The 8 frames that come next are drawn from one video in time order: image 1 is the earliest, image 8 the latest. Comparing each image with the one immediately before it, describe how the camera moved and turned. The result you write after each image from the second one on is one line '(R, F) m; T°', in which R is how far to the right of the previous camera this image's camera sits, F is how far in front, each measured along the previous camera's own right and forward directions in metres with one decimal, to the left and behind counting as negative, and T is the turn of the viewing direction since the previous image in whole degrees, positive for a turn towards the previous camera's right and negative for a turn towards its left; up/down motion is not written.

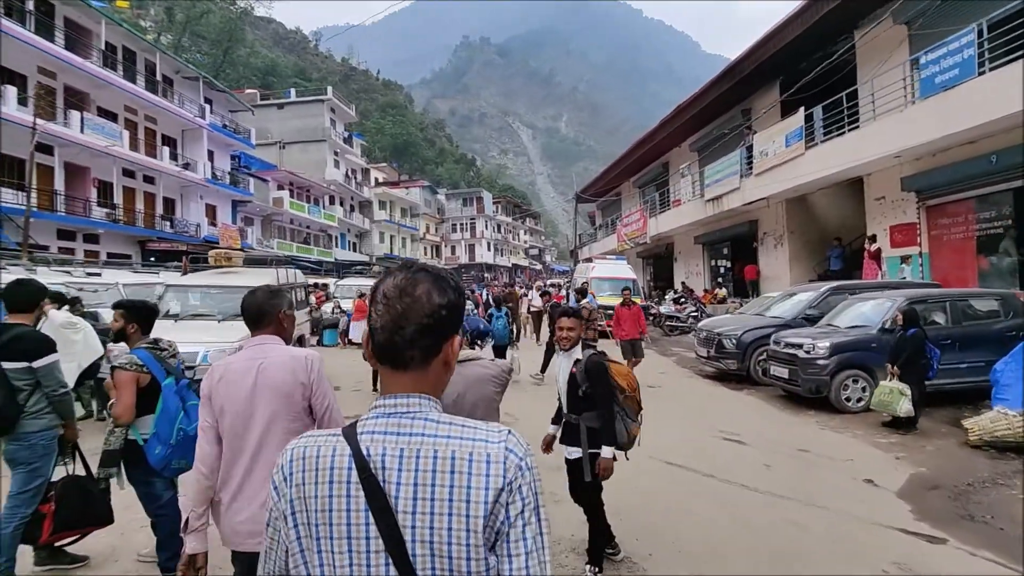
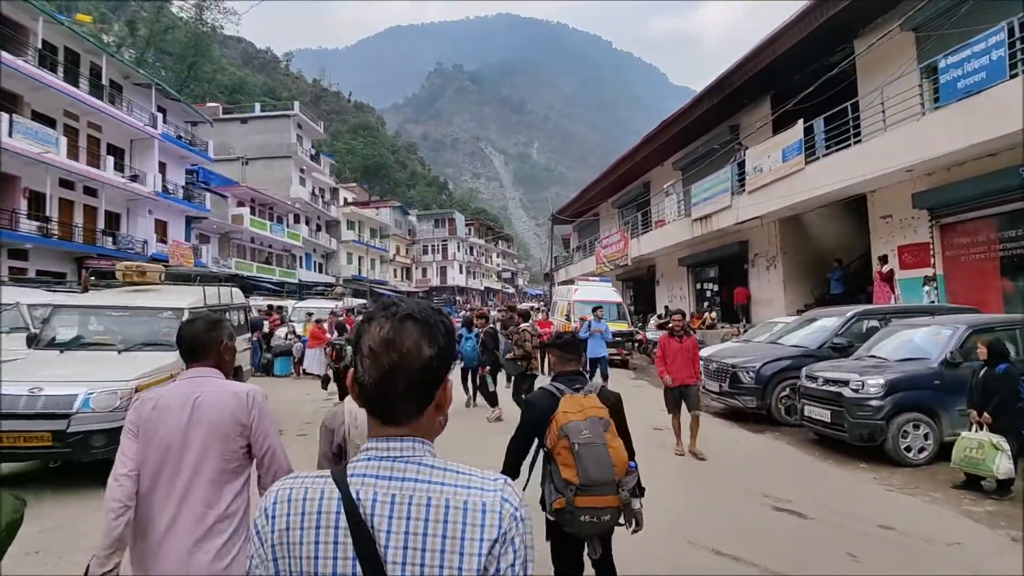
(-0.1, +1.3) m; +3°
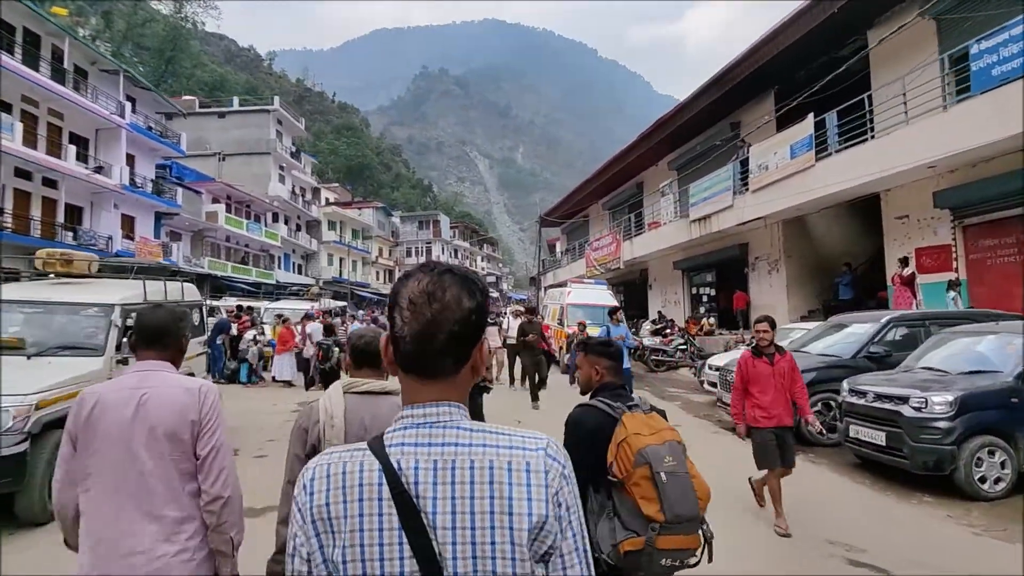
(-0.1, +0.9) m; +2°
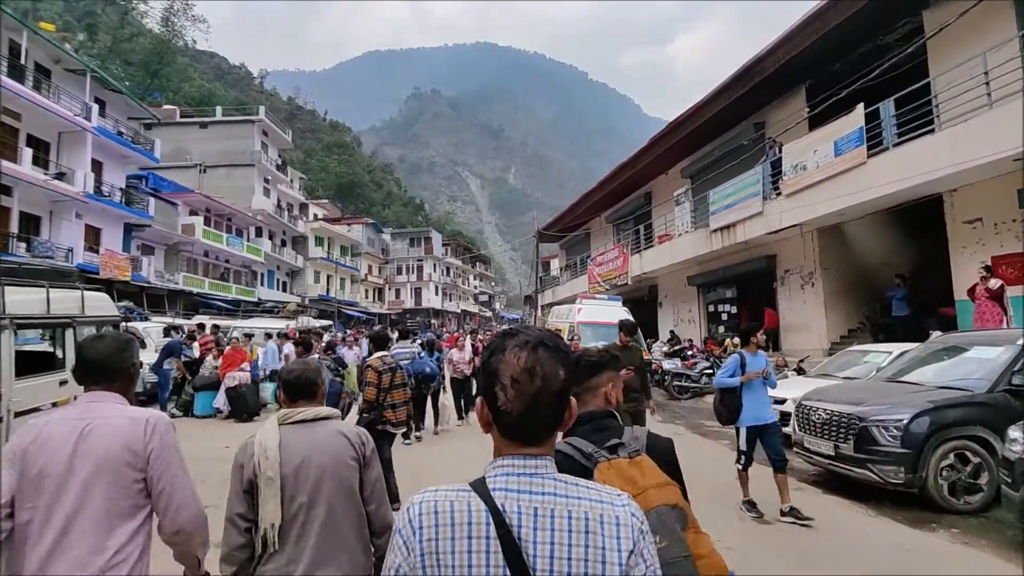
(-0.3, +1.6) m; +1°
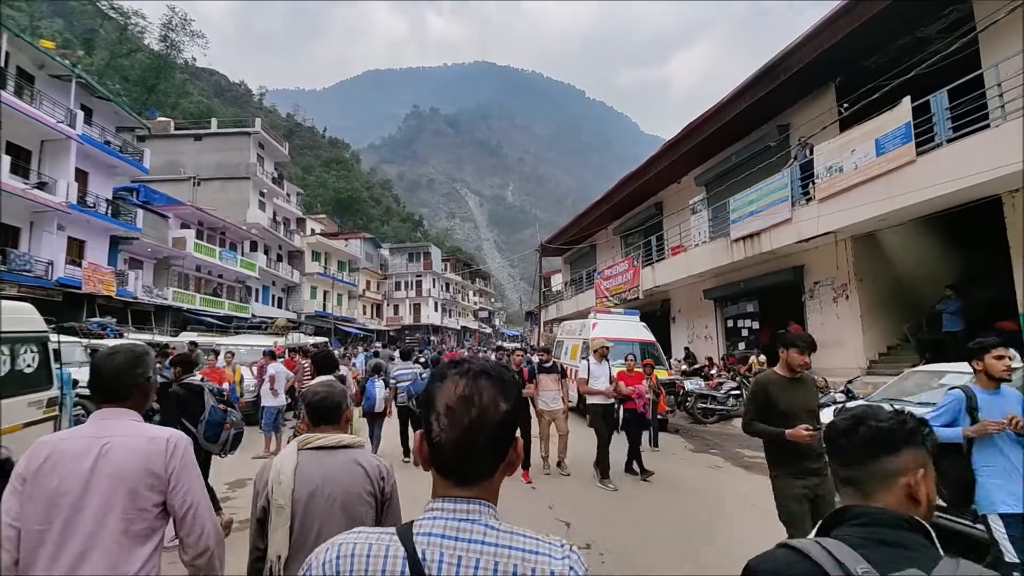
(-0.2, +1.0) m; 0°
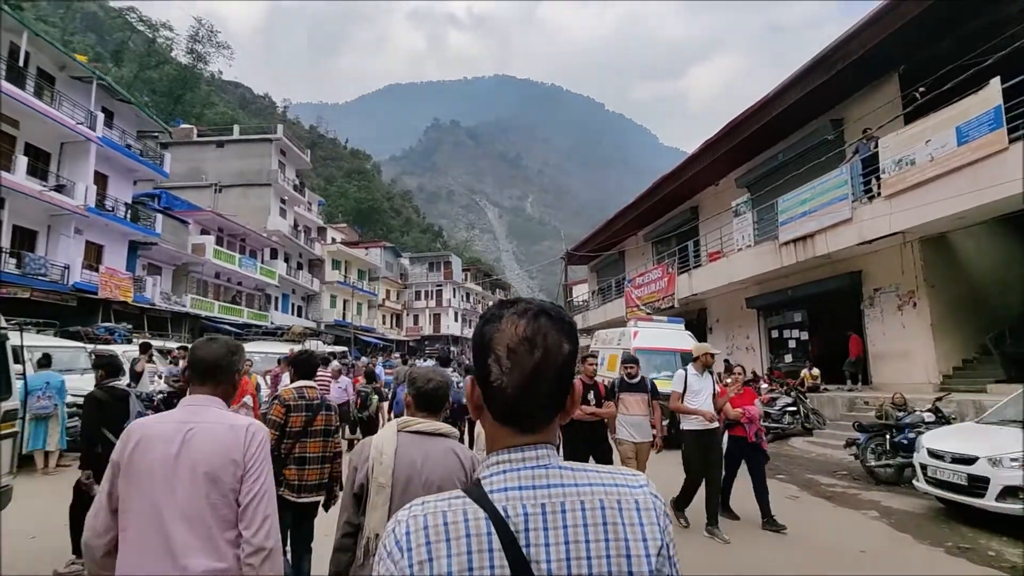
(-0.3, +0.8) m; -2°
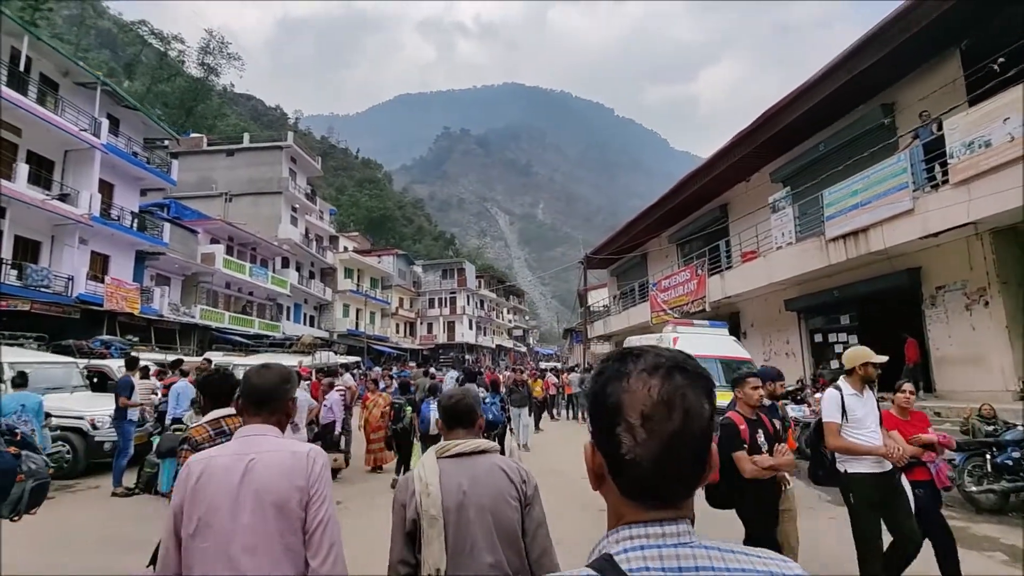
(-0.2, +0.8) m; -1°
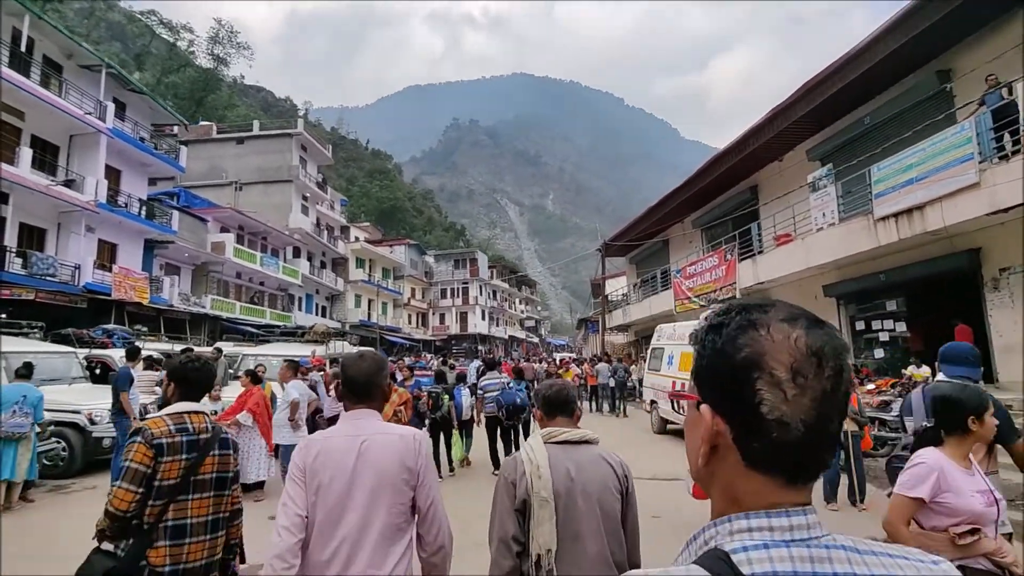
(-0.3, +0.7) m; -1°
